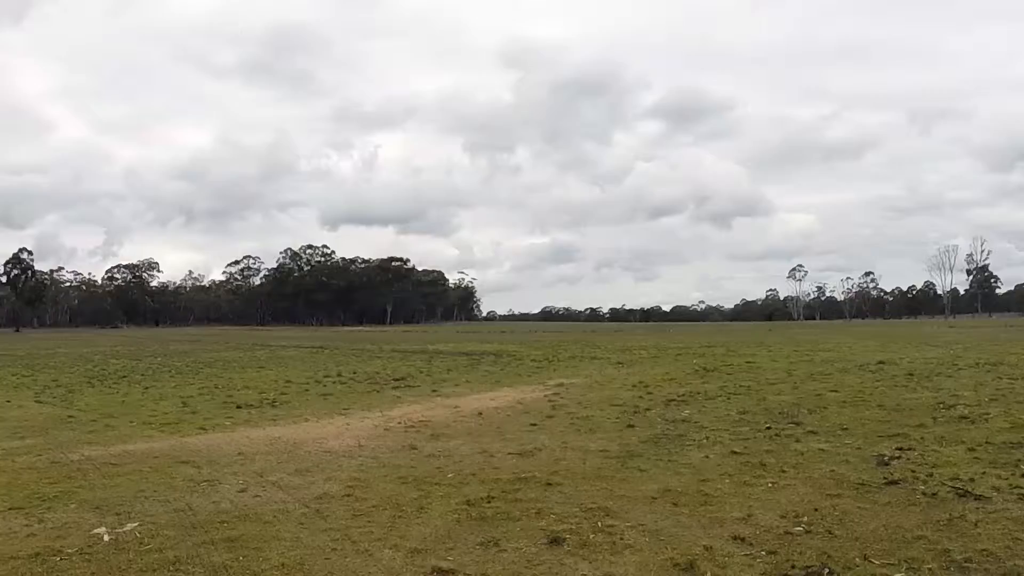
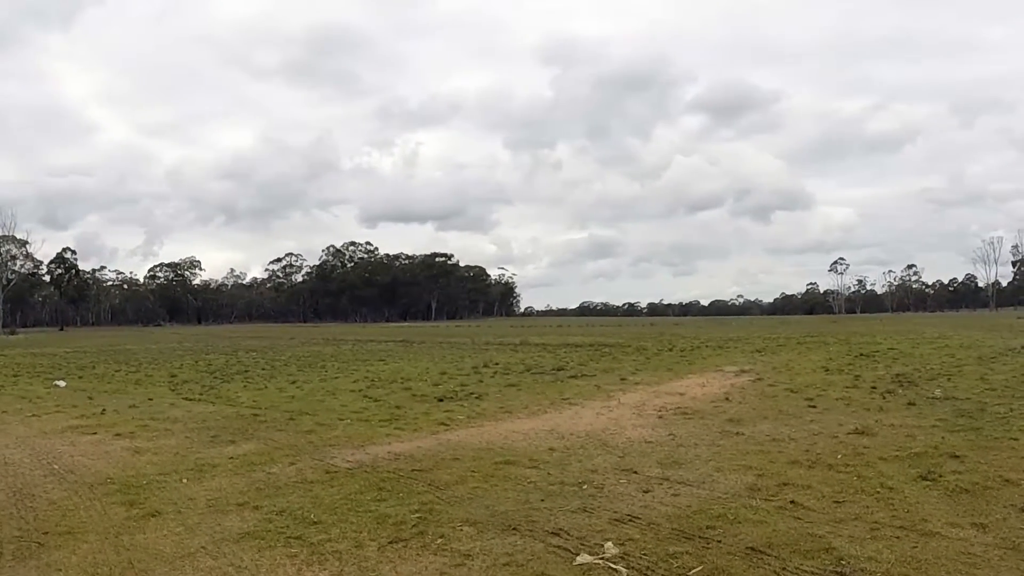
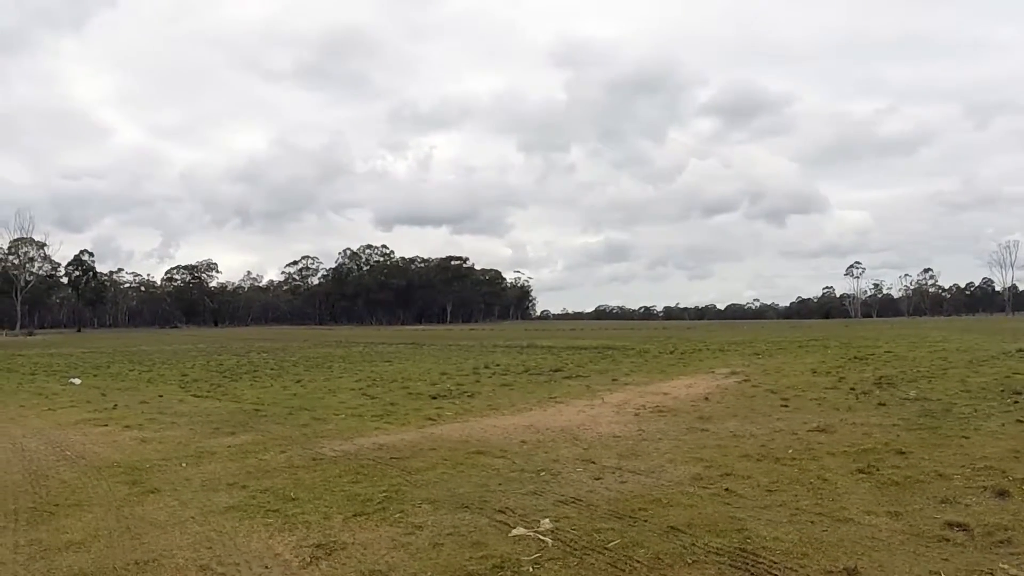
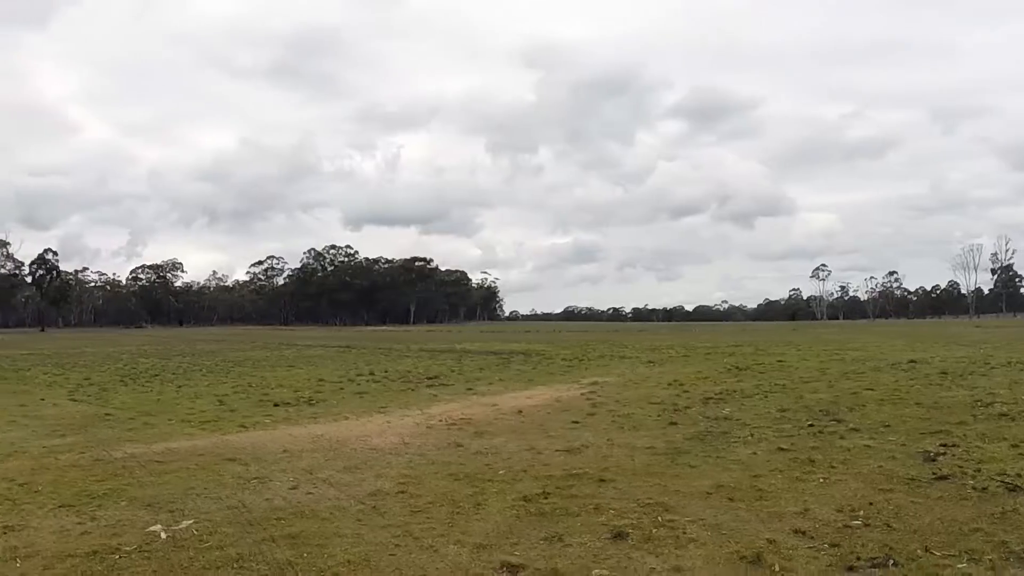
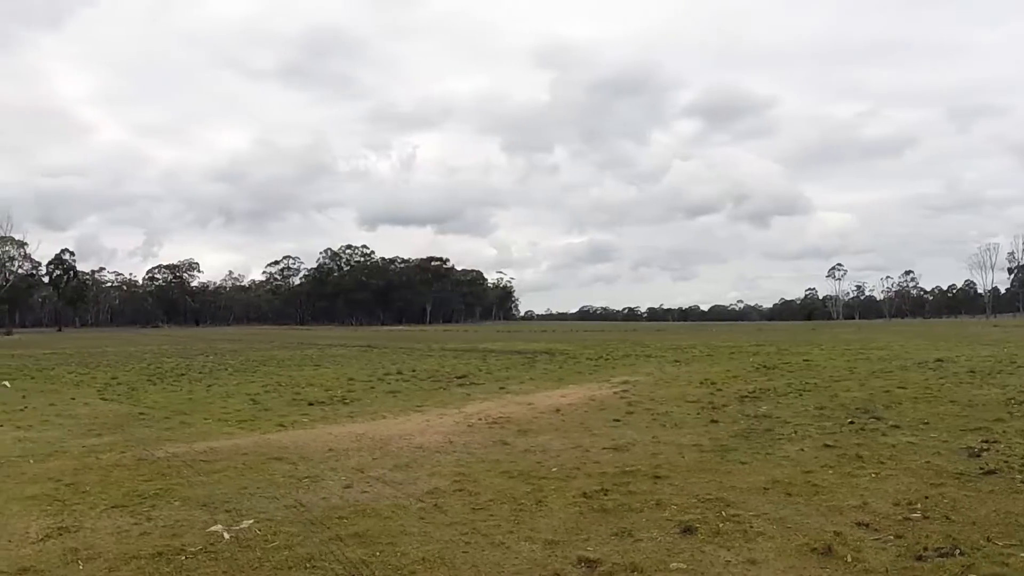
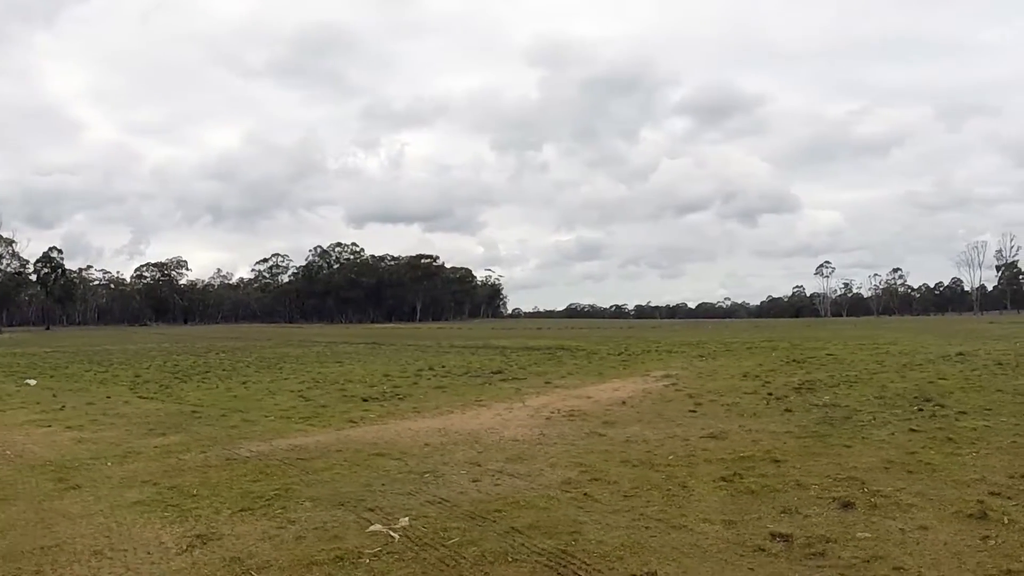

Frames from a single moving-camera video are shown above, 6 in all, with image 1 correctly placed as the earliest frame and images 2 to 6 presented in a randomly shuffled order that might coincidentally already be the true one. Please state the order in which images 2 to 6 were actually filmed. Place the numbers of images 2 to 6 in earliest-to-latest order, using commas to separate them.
4, 5, 6, 3, 2
